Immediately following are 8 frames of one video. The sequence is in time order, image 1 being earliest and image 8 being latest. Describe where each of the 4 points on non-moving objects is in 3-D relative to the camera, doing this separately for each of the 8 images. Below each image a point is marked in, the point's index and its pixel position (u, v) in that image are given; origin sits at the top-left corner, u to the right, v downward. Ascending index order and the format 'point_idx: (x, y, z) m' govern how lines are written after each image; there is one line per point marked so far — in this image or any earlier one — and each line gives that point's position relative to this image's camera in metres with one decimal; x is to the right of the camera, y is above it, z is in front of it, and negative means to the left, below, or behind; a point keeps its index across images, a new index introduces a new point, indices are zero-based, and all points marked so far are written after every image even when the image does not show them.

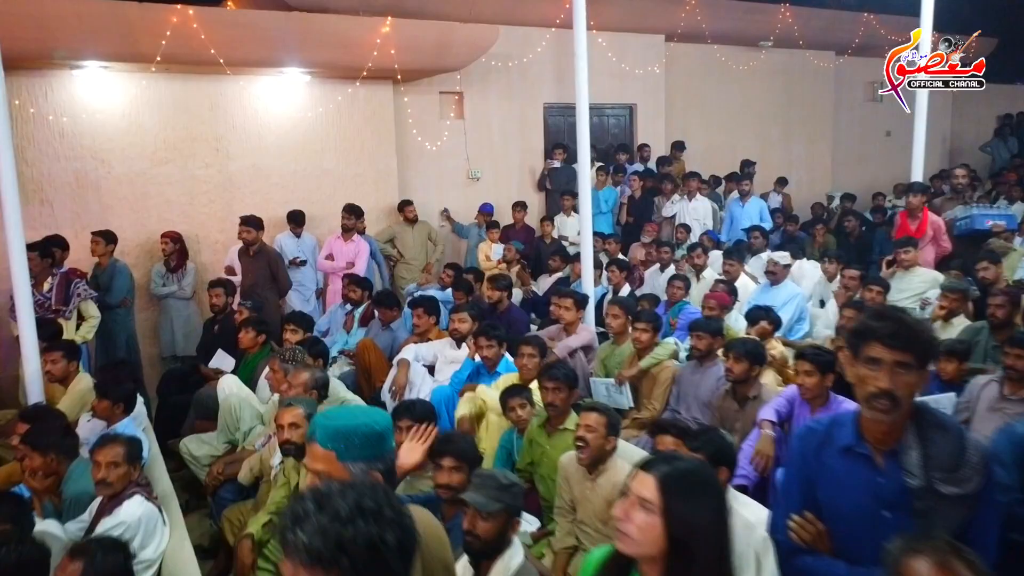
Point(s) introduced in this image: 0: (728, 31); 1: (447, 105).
0: (+2.7, +3.2, +10.9) m
1: (-0.6, +1.8, +8.6) m
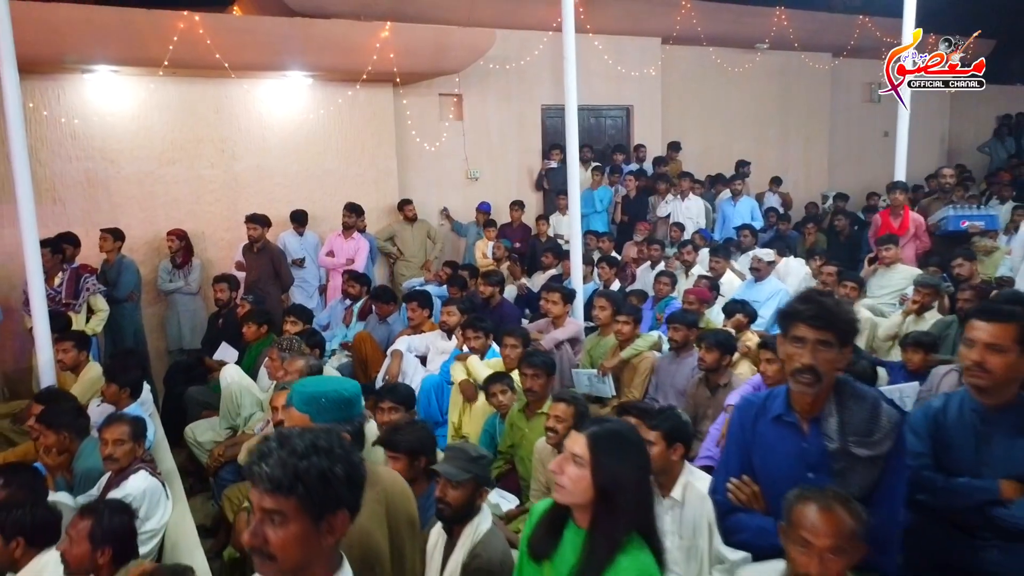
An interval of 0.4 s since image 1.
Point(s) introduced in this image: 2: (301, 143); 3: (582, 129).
0: (+2.7, +3.3, +11.1) m
1: (-0.7, +1.9, +8.9) m
2: (-1.9, +1.3, +7.8) m
3: (+0.8, +1.9, +10.0) m
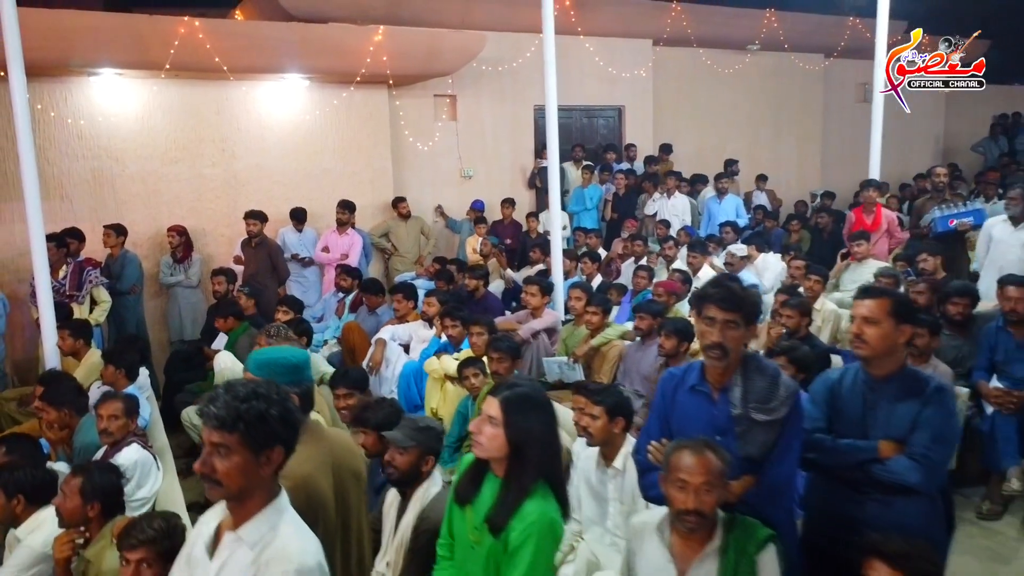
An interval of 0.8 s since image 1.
0: (+2.6, +3.3, +11.3) m
1: (-0.8, +1.9, +9.2) m
2: (-2.0, +1.4, +8.1) m
3: (+0.8, +1.9, +10.3) m
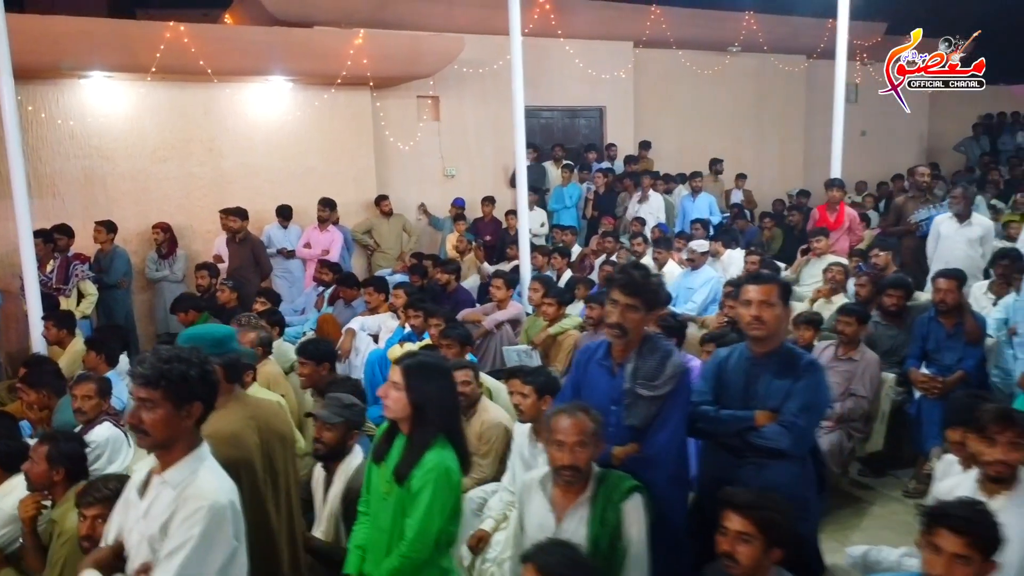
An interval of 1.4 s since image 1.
0: (+2.4, +3.4, +11.6) m
1: (-1.0, +2.0, +9.4) m
2: (-2.2, +1.4, +8.4) m
3: (+0.6, +2.0, +10.6) m
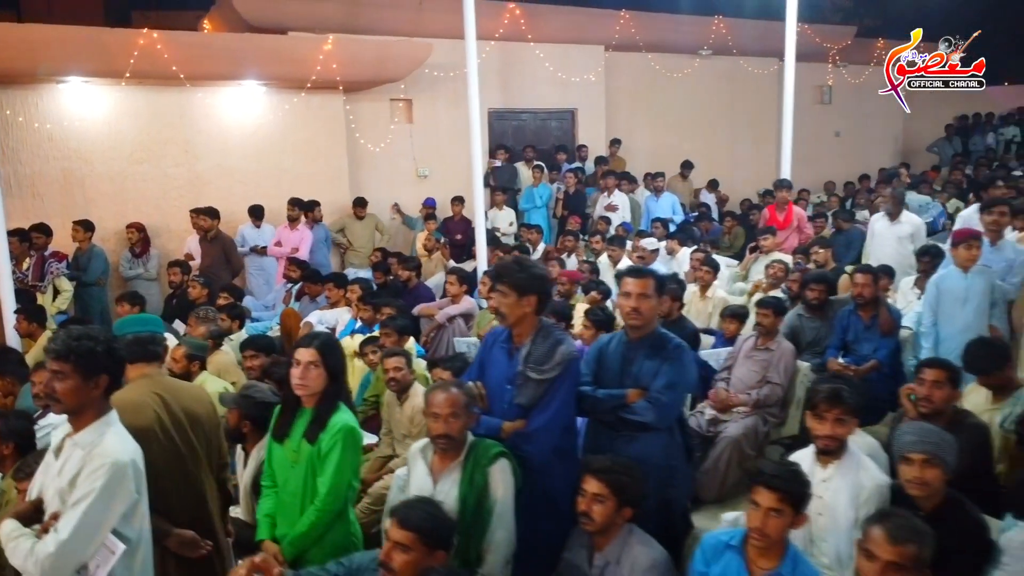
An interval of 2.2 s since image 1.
0: (+2.1, +3.4, +11.9) m
1: (-1.3, +2.0, +9.7) m
2: (-2.6, +1.5, +8.7) m
3: (+0.2, +2.0, +10.9) m
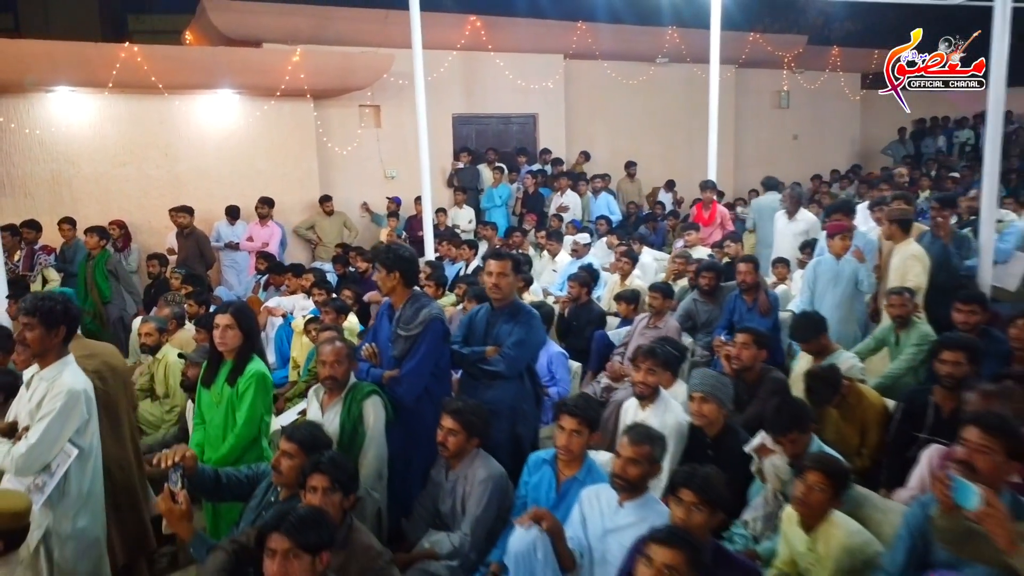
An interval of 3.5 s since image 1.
0: (+1.6, +3.5, +12.6) m
1: (-1.8, +2.1, +10.5) m
2: (-3.1, +1.5, +9.4) m
3: (-0.3, +2.1, +11.6) m
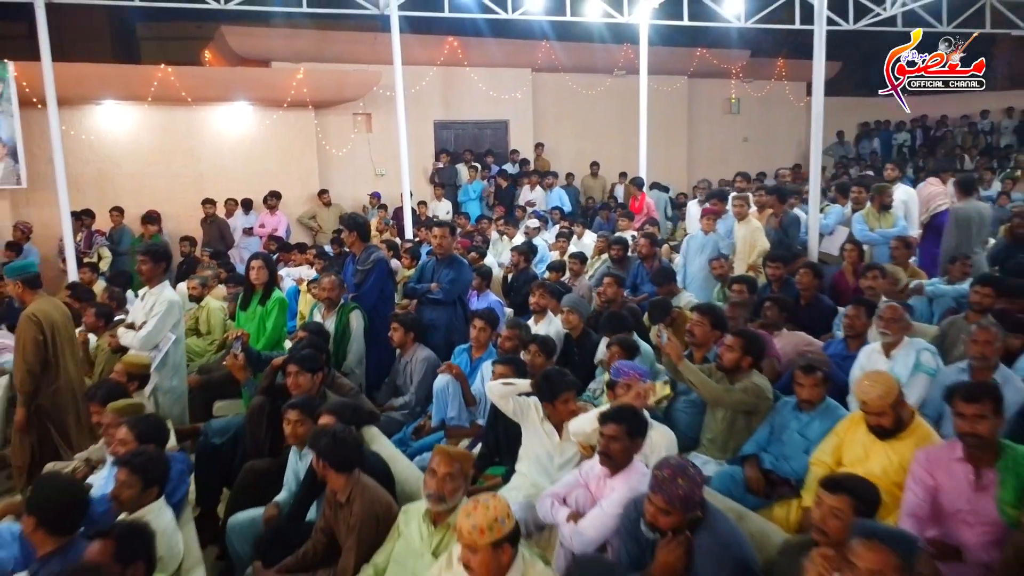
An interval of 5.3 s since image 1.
0: (+1.2, +3.8, +14.4) m
1: (-2.2, +2.4, +12.3) m
2: (-3.5, +1.8, +11.2) m
3: (-0.7, +2.3, +13.4) m
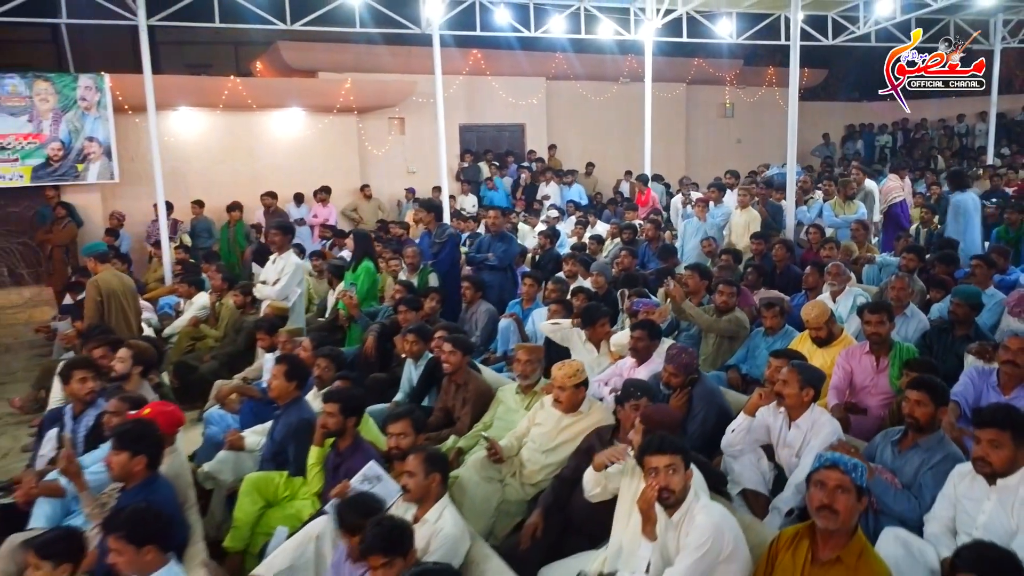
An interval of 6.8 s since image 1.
0: (+1.5, +4.0, +16.0) m
1: (-1.9, +2.6, +13.8) m
2: (-3.2, +2.0, +12.8) m
3: (-0.4, +2.6, +15.0) m
